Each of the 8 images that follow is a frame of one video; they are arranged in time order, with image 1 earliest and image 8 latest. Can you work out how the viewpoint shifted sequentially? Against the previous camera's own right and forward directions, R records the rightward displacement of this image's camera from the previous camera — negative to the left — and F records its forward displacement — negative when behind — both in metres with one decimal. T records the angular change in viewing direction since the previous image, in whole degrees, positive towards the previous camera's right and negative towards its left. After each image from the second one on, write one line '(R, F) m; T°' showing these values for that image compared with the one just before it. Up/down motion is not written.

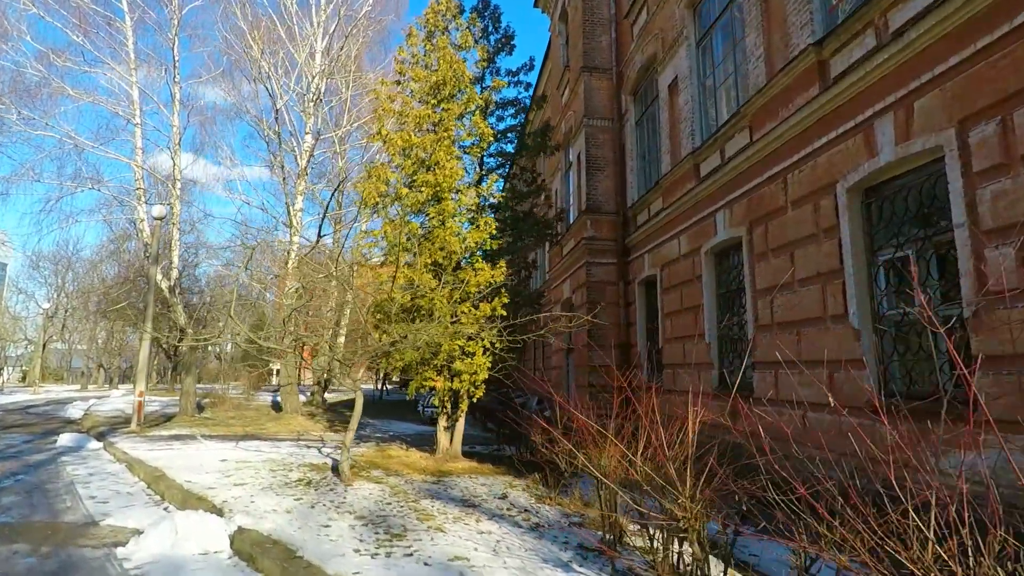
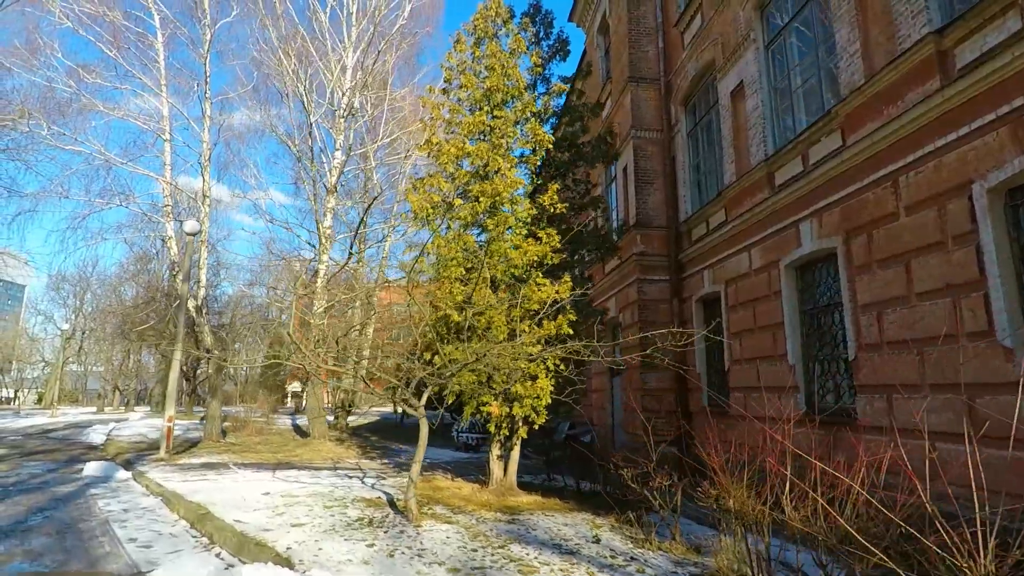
(-0.9, +0.7) m; -1°
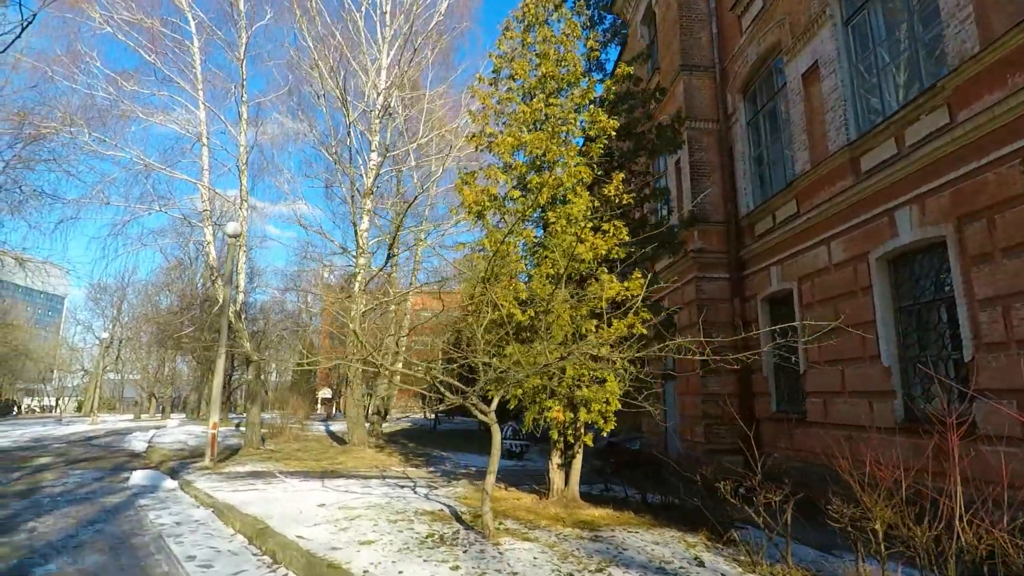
(-0.6, +0.6) m; -2°
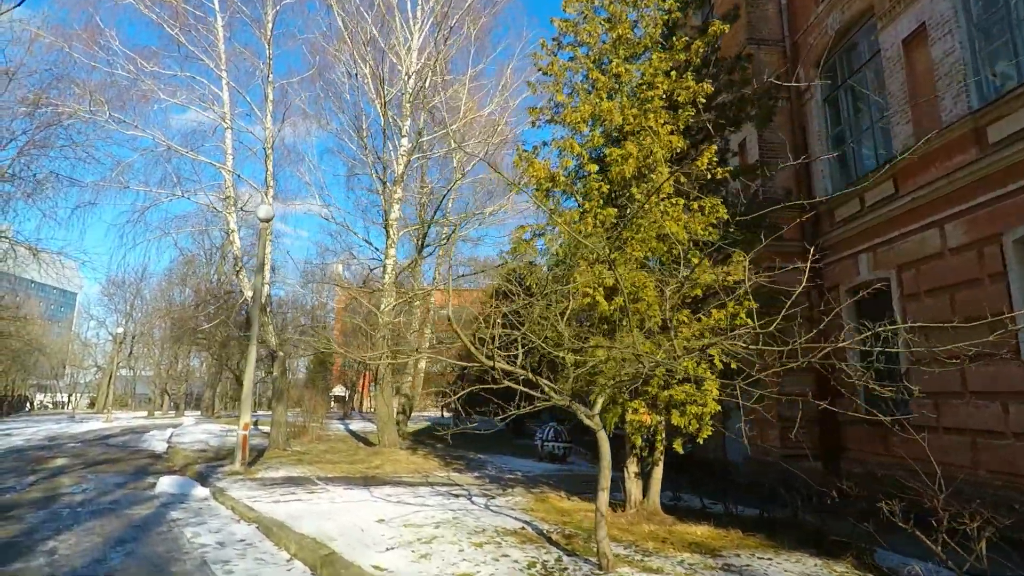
(-1.0, +1.0) m; -1°
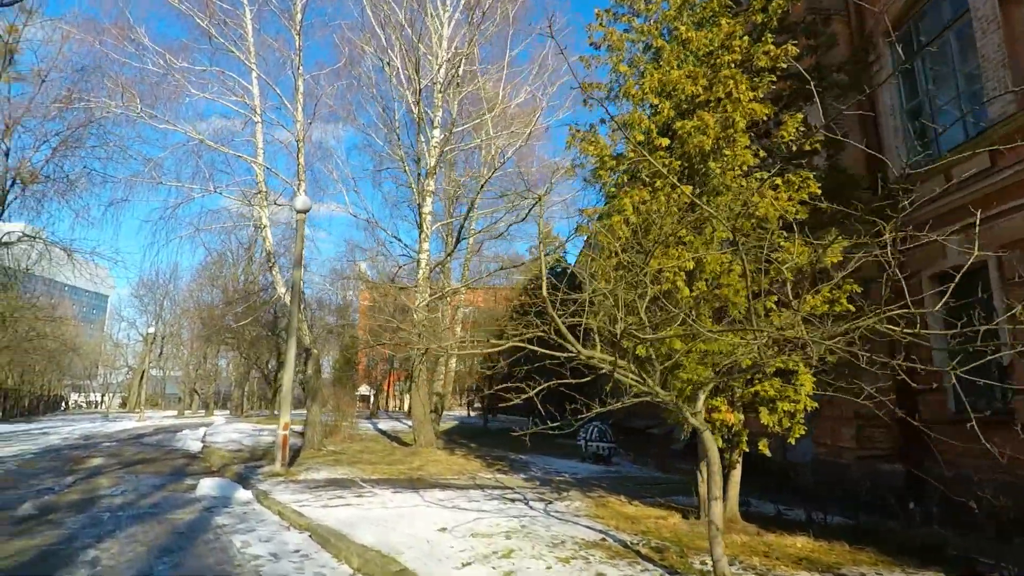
(-0.6, +0.6) m; -2°
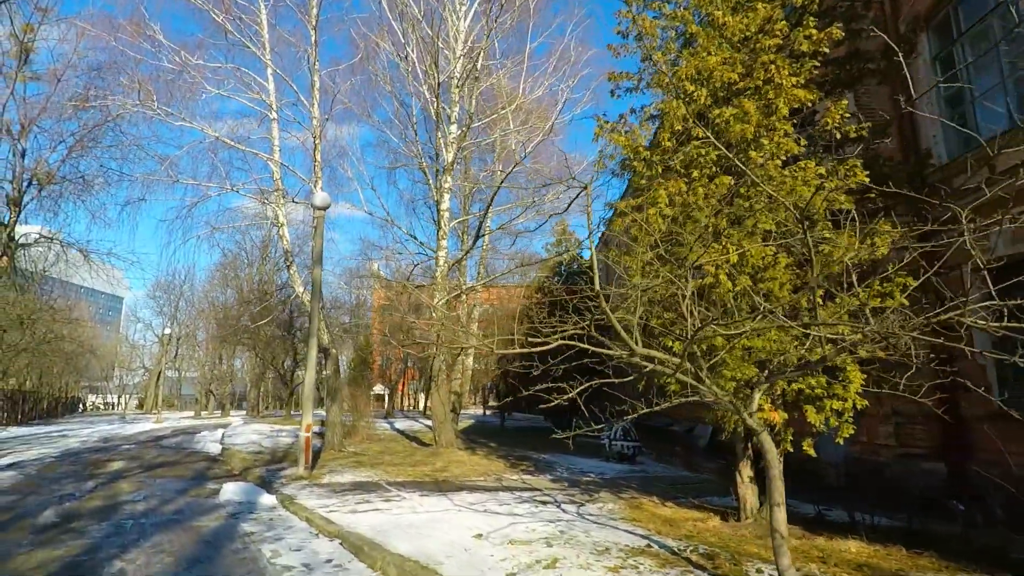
(-0.3, +0.3) m; -1°
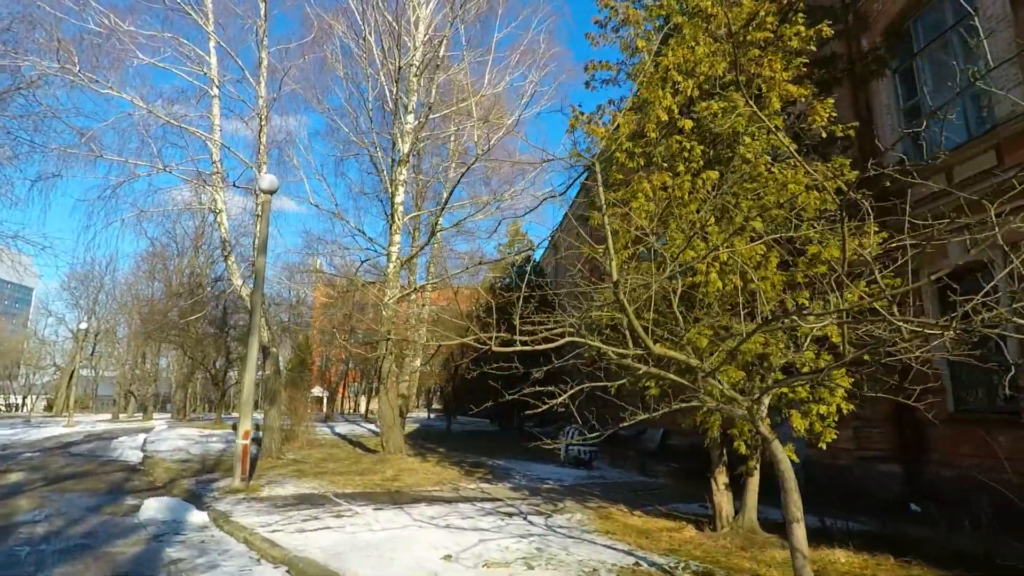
(-0.3, +0.6) m; +6°
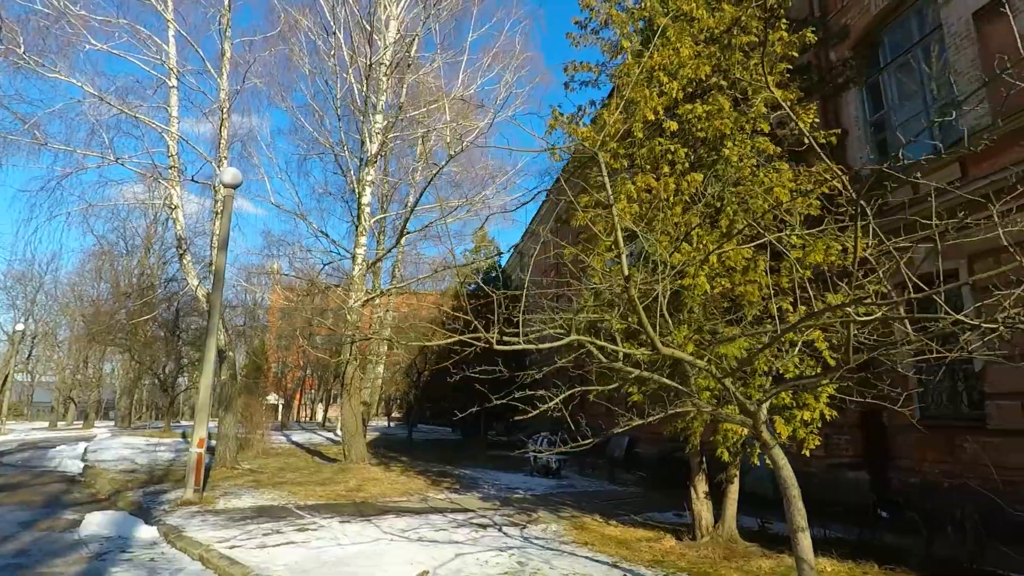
(-0.2, +0.3) m; +4°
